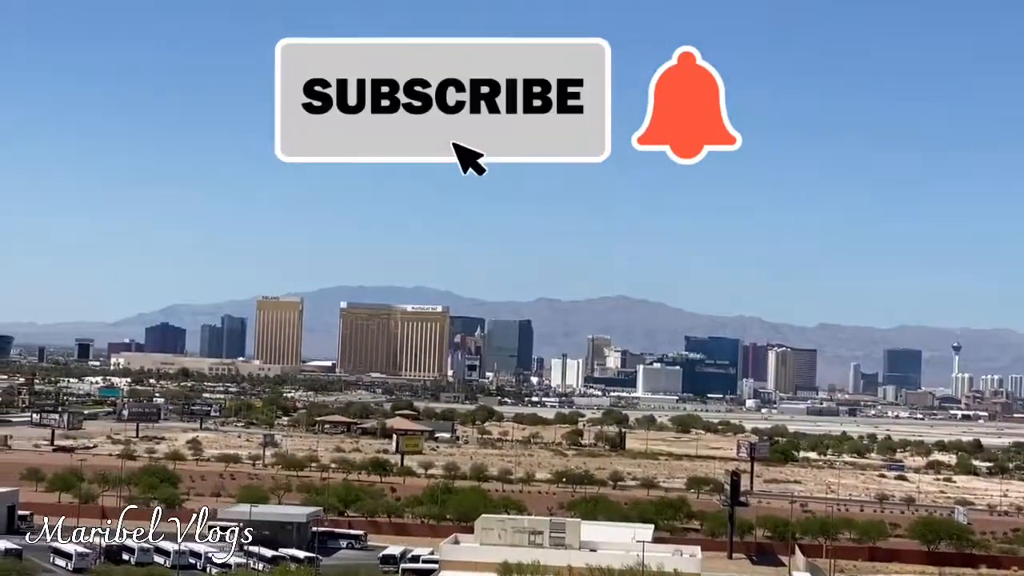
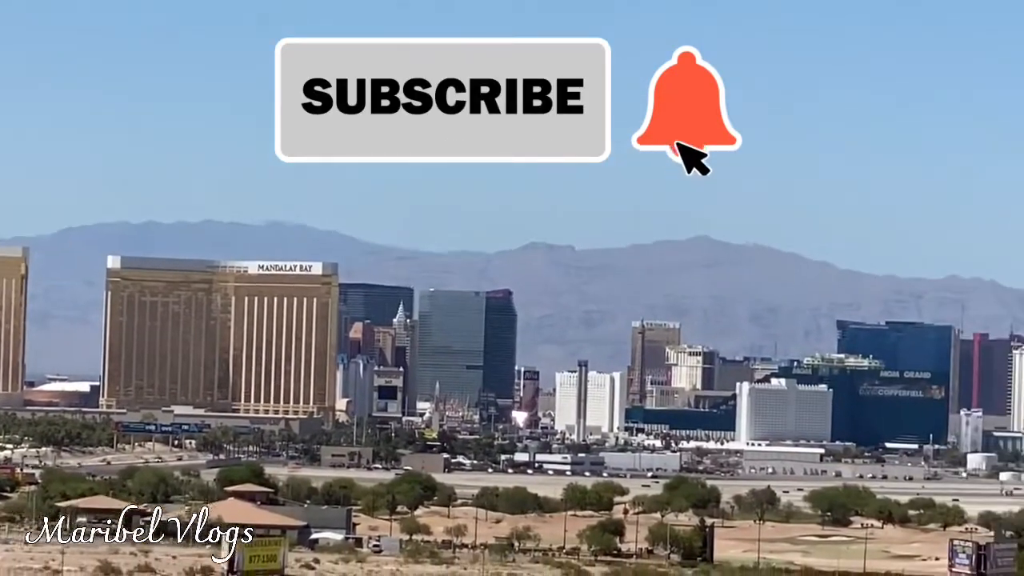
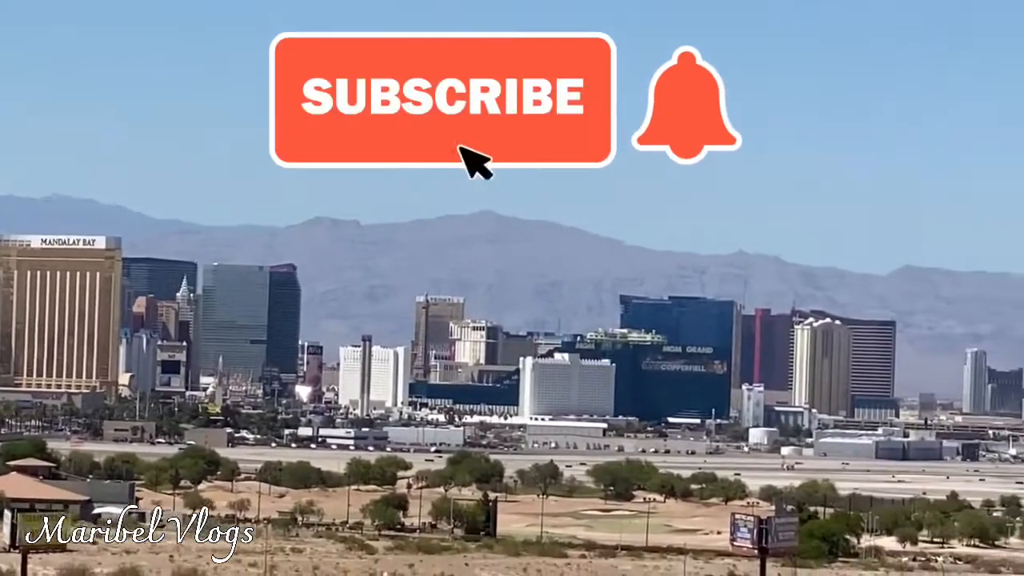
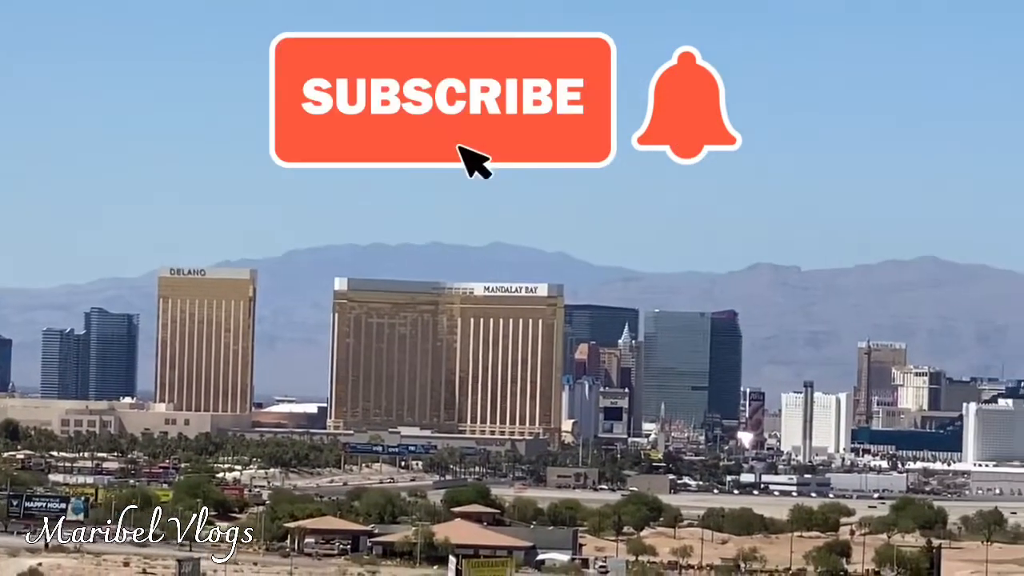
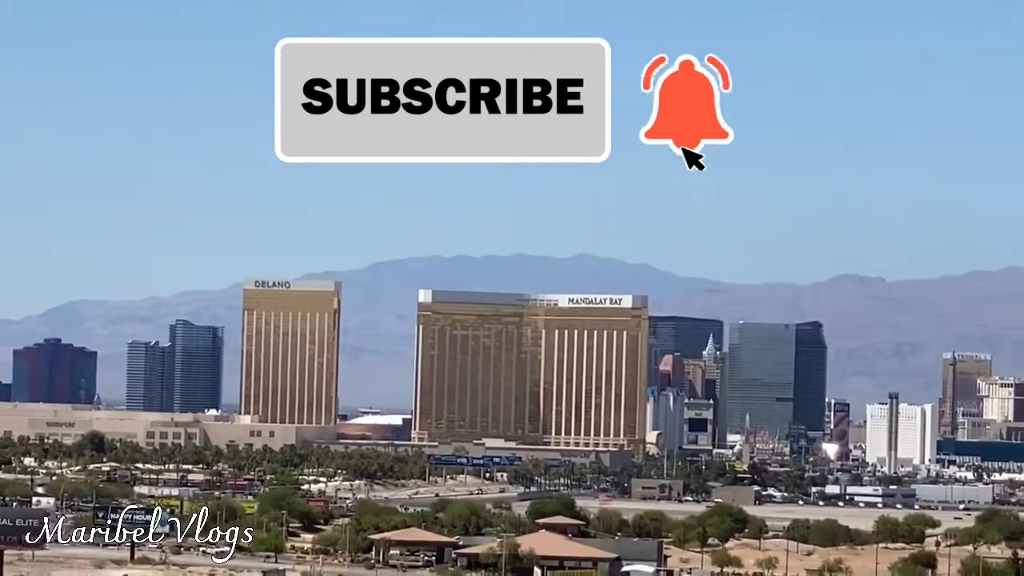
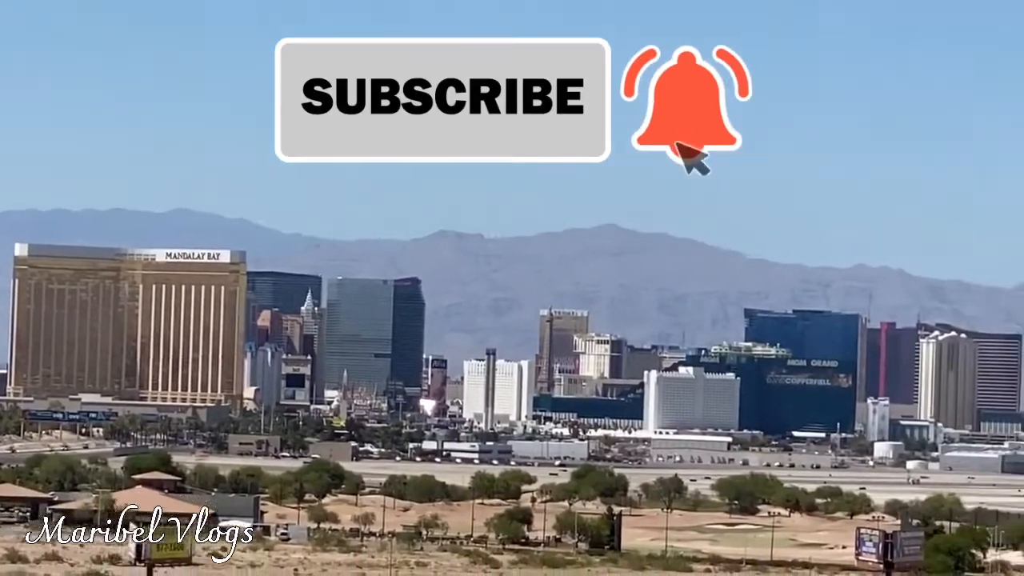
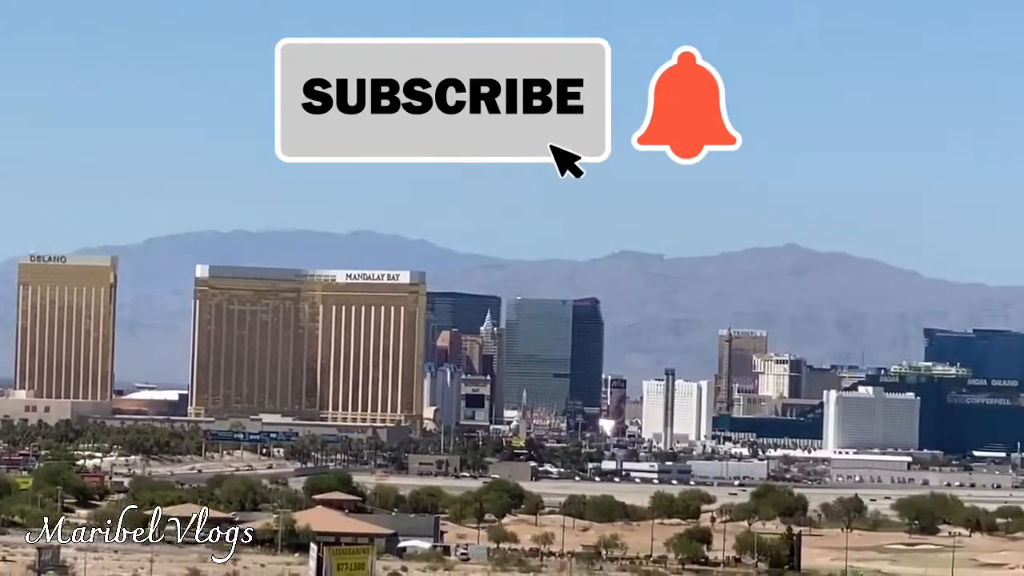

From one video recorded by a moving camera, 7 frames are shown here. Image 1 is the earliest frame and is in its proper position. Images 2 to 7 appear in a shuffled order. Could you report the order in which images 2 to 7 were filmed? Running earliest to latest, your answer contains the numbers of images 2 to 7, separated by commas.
5, 4, 7, 2, 6, 3
